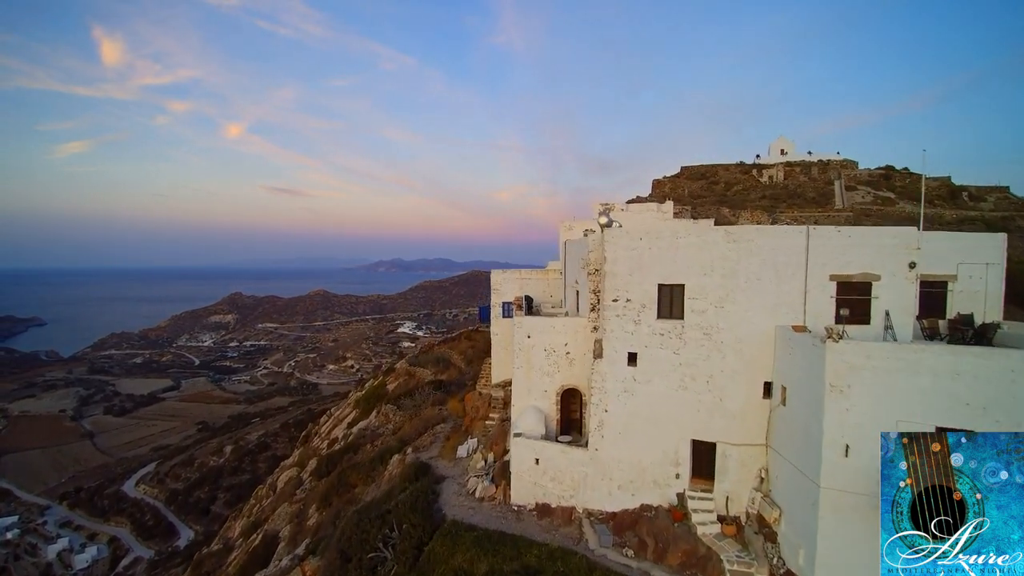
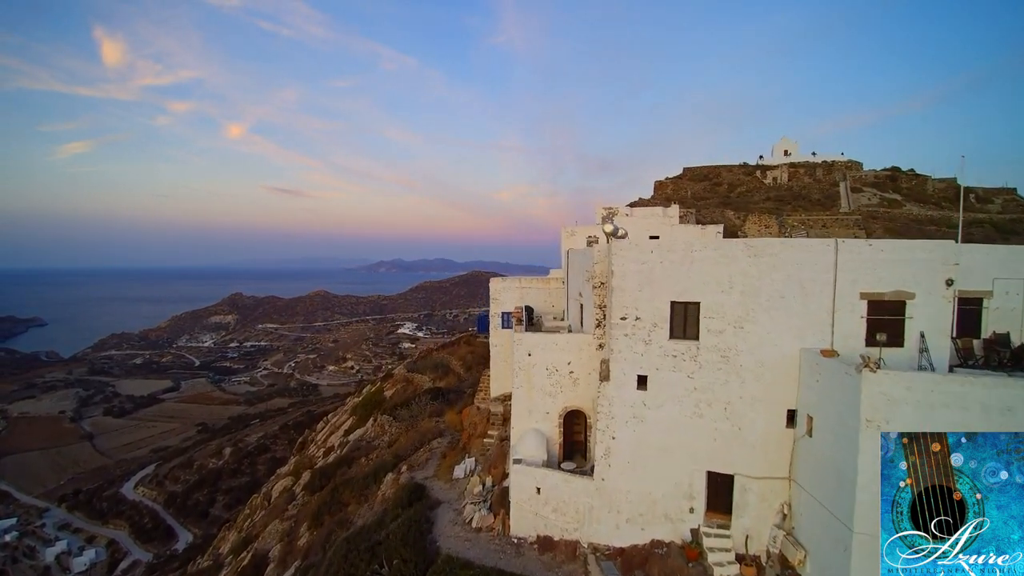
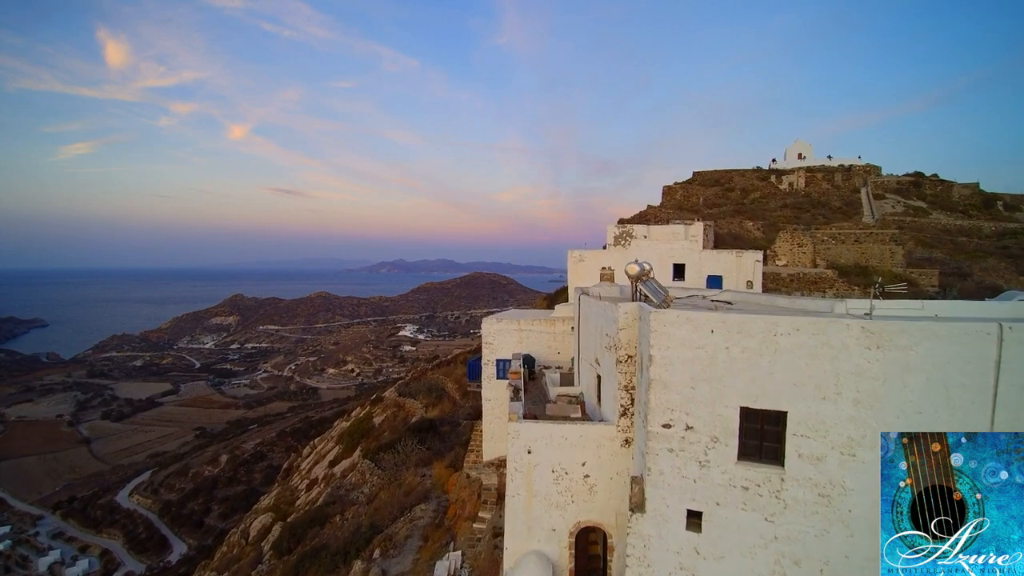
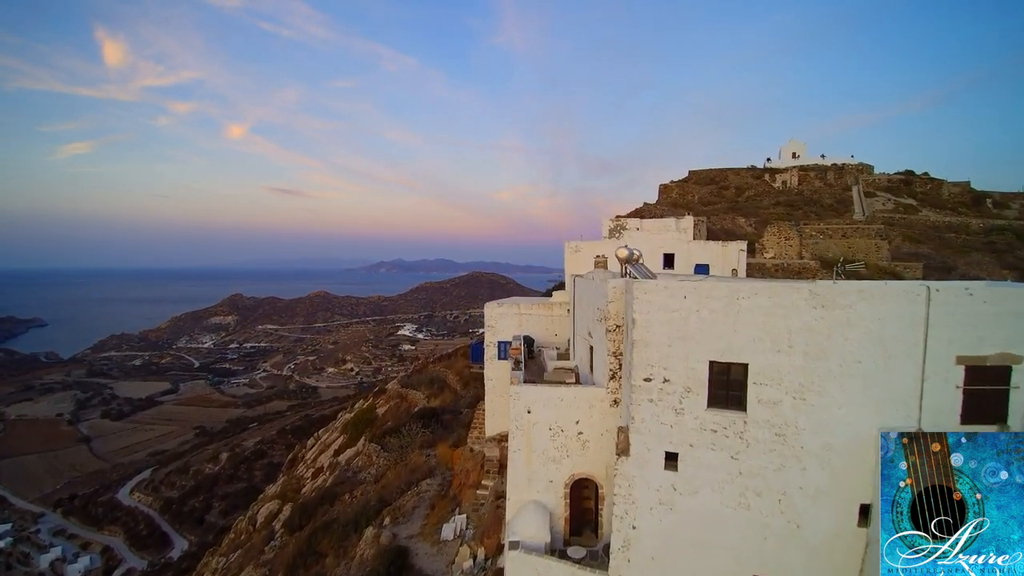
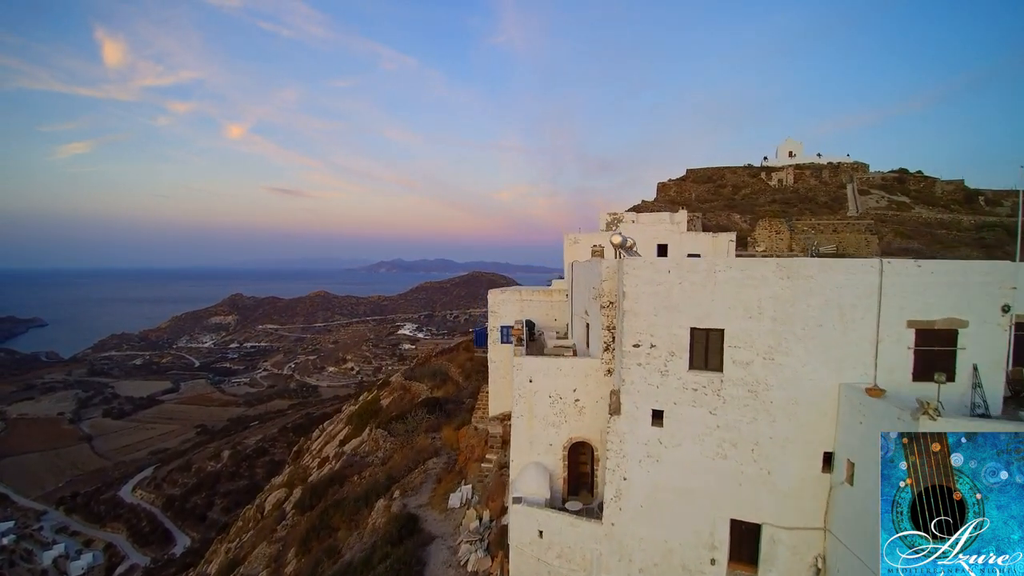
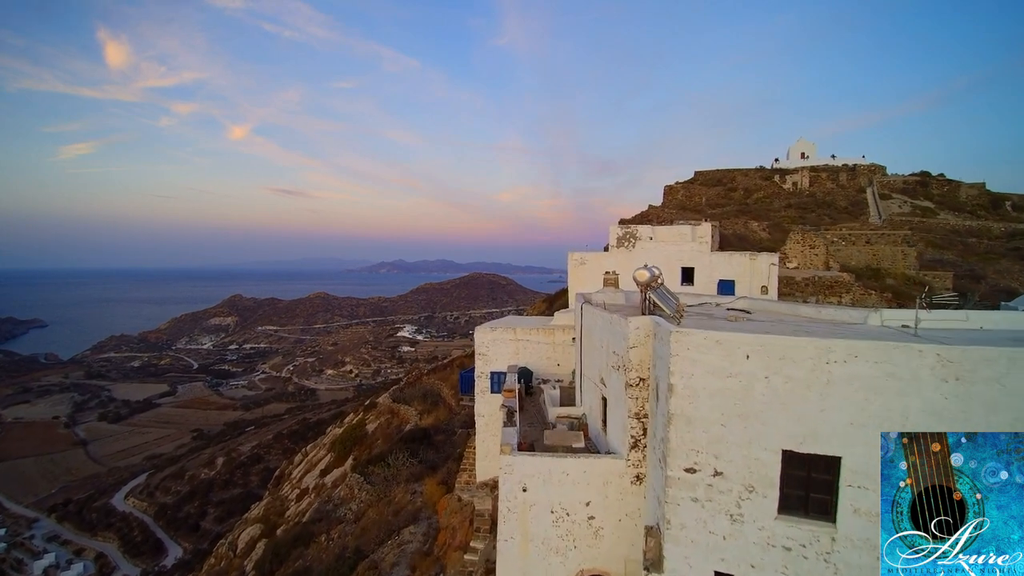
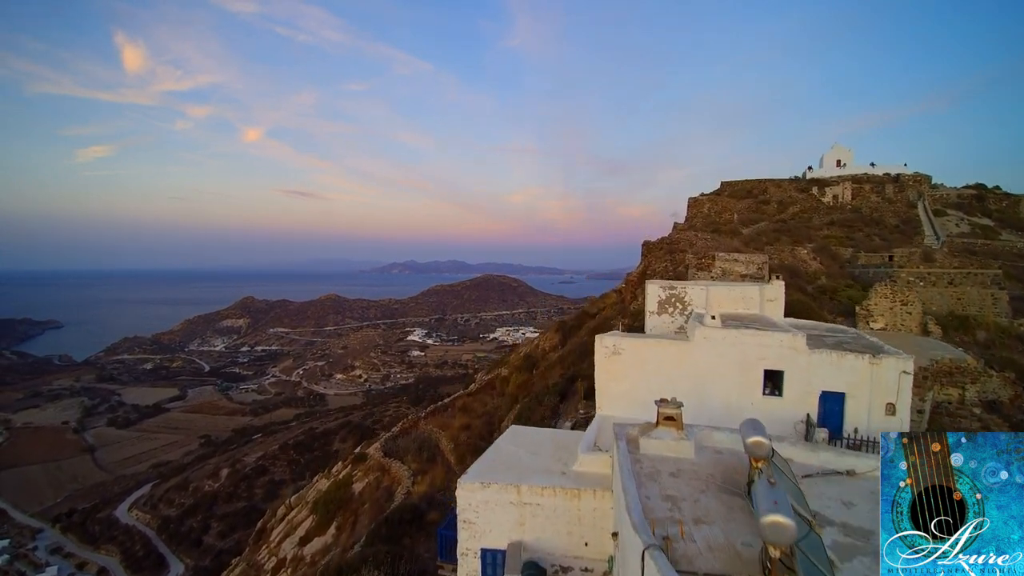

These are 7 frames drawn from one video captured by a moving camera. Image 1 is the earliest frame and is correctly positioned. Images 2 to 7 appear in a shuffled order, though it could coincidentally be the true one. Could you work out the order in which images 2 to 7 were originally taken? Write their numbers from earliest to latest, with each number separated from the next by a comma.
2, 5, 4, 3, 6, 7
